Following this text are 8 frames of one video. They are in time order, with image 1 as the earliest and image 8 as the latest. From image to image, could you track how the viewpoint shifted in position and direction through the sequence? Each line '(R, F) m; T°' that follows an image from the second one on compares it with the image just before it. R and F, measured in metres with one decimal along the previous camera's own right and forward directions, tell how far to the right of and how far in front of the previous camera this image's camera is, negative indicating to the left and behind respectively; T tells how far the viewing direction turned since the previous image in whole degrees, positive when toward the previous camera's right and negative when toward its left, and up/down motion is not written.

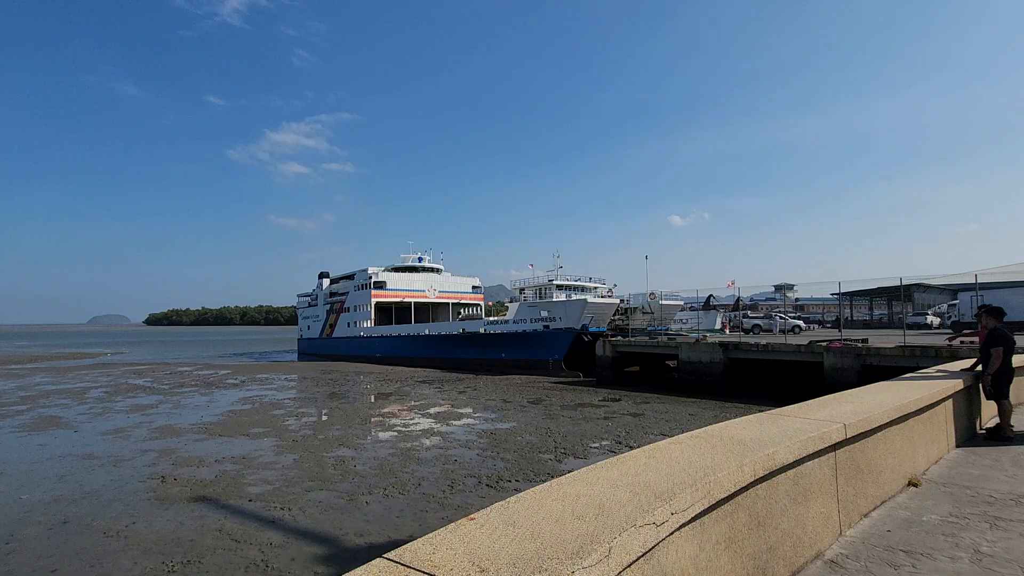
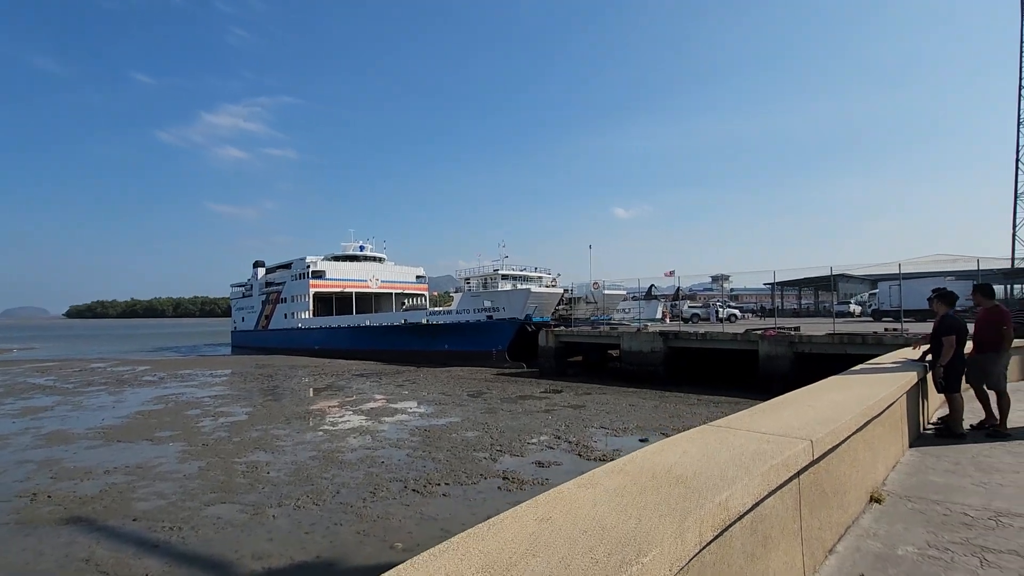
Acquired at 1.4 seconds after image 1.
(+0.3, +0.7) m; +6°
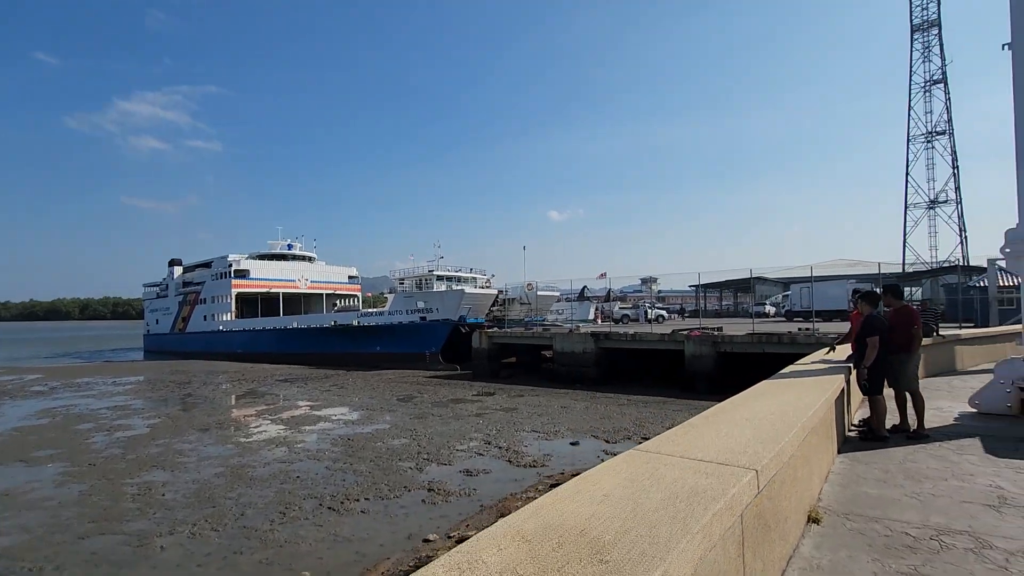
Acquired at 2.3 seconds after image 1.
(+0.2, +0.4) m; +7°
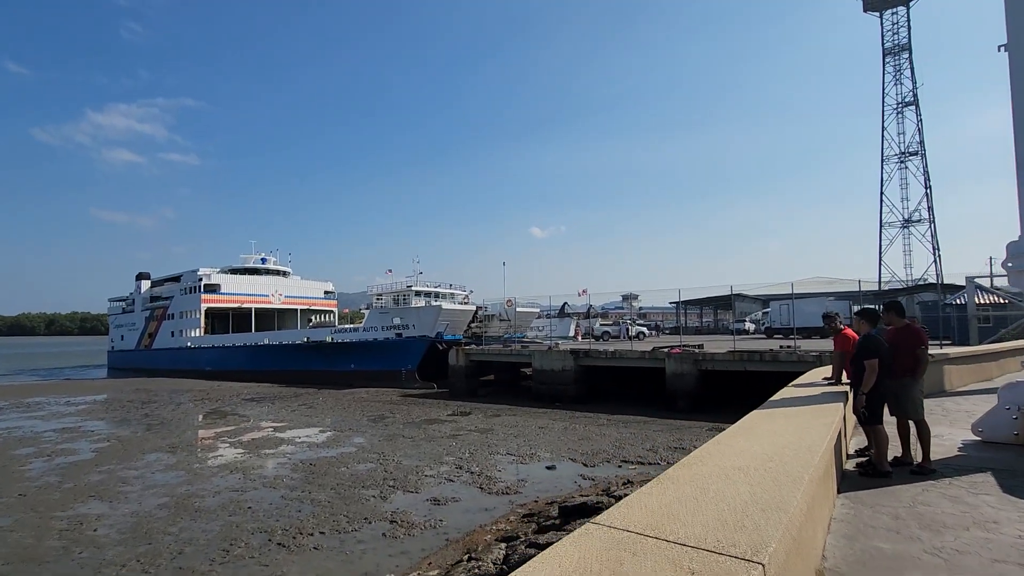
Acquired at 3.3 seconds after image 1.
(+0.2, +0.5) m; +2°
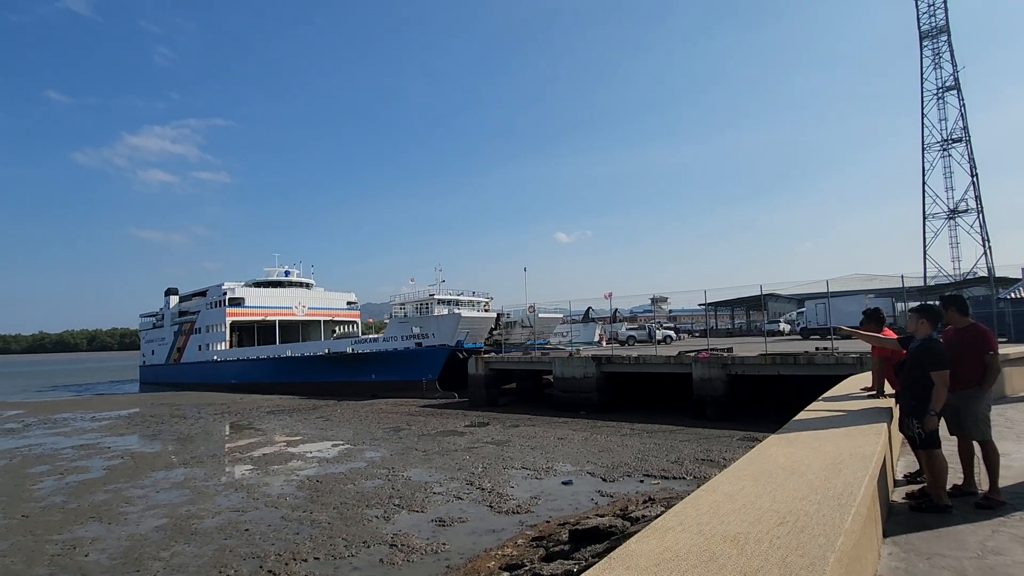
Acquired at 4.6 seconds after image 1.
(+0.3, +0.6) m; -3°
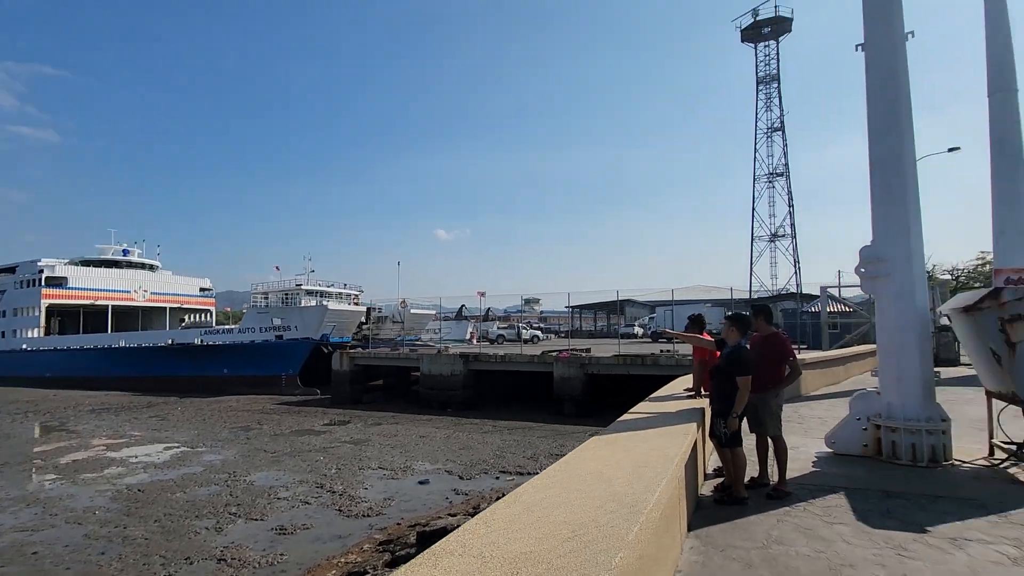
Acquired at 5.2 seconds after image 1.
(+0.3, +0.1) m; +13°
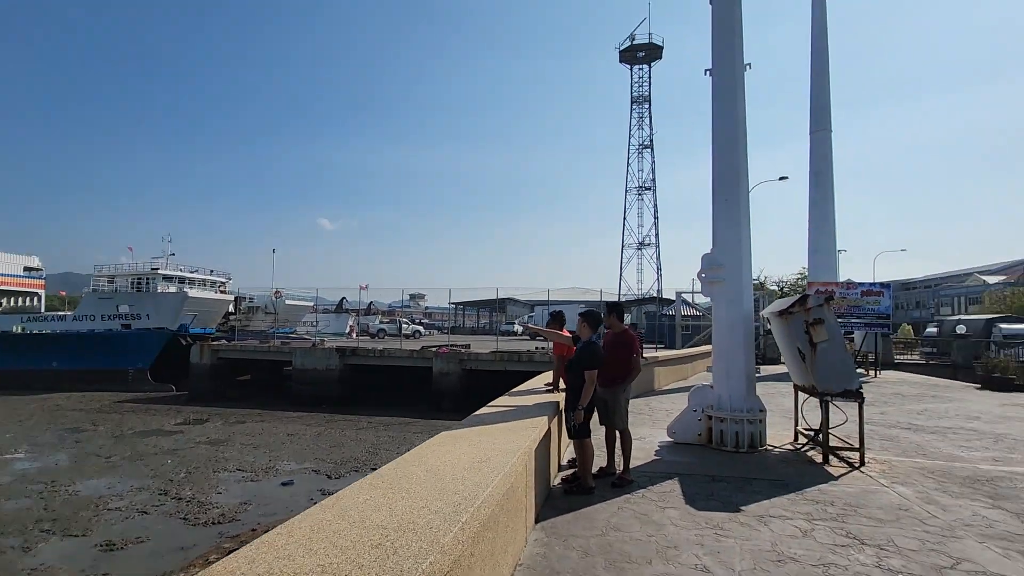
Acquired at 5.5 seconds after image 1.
(+0.2, 0.0) m; +12°
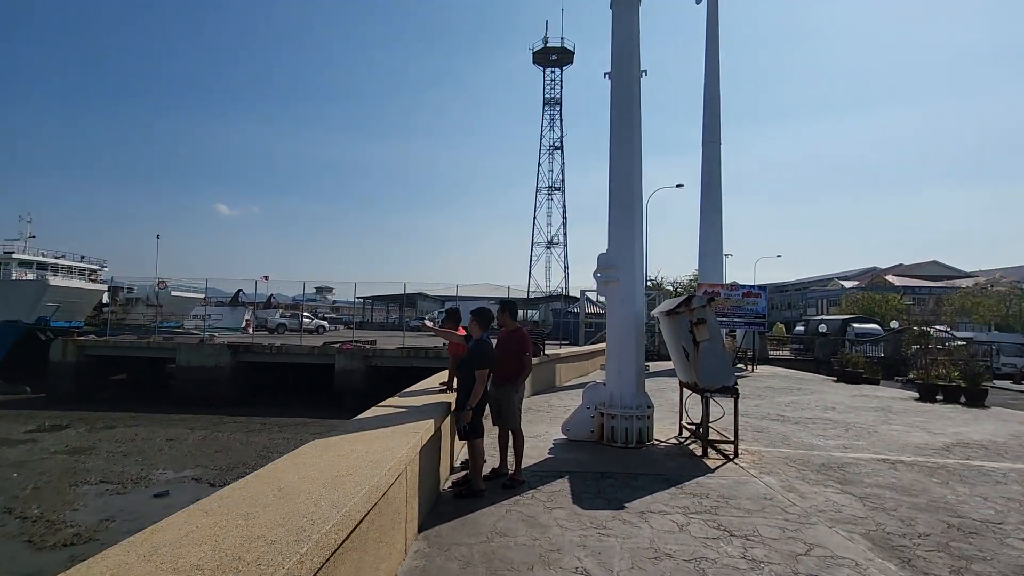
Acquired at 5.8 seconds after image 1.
(+0.1, +0.1) m; +9°
